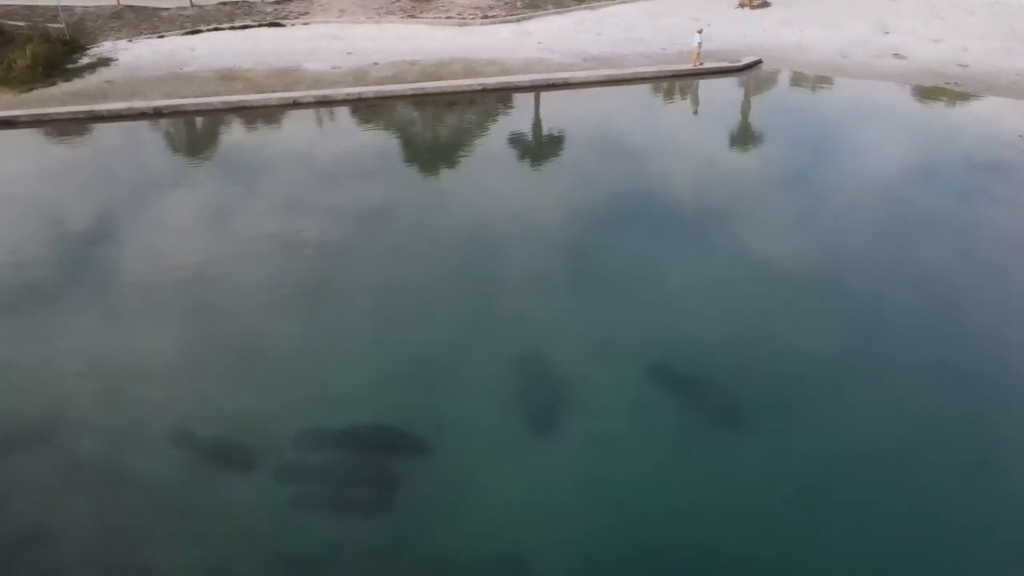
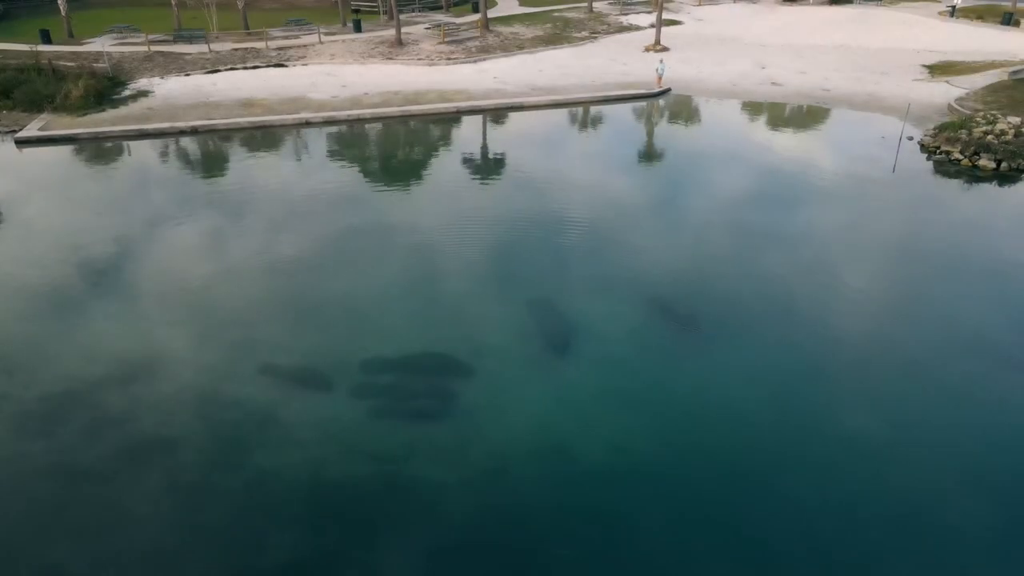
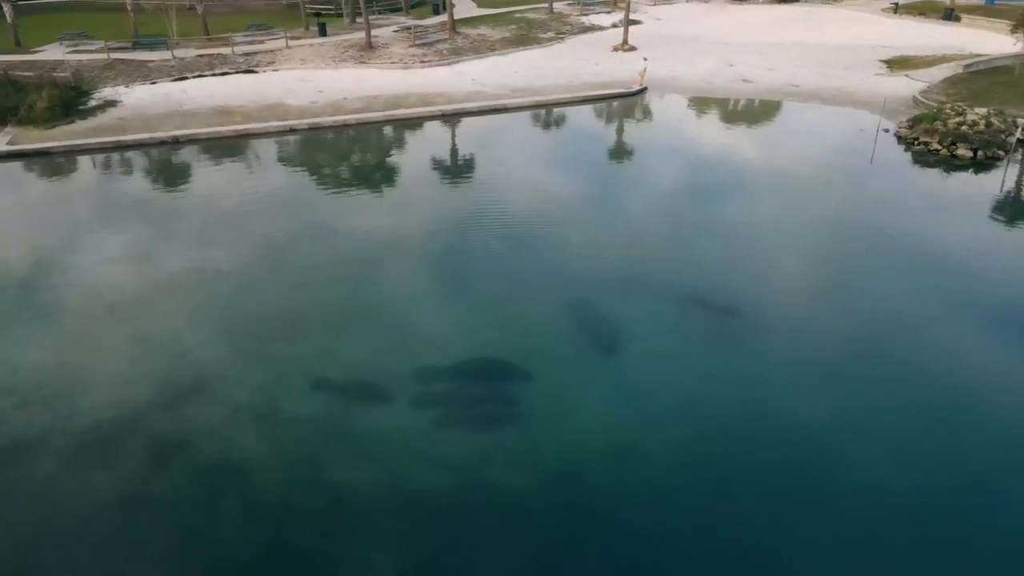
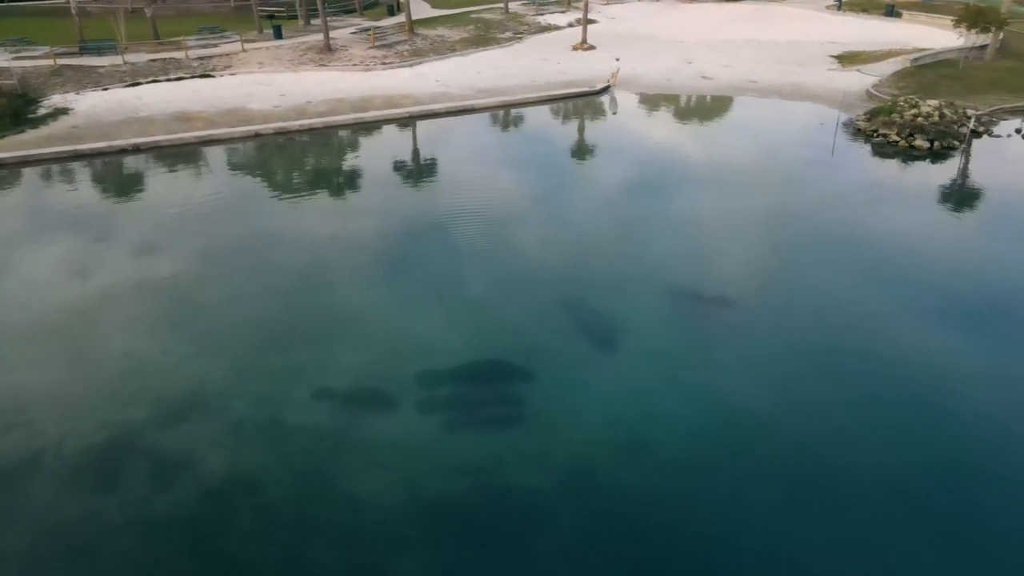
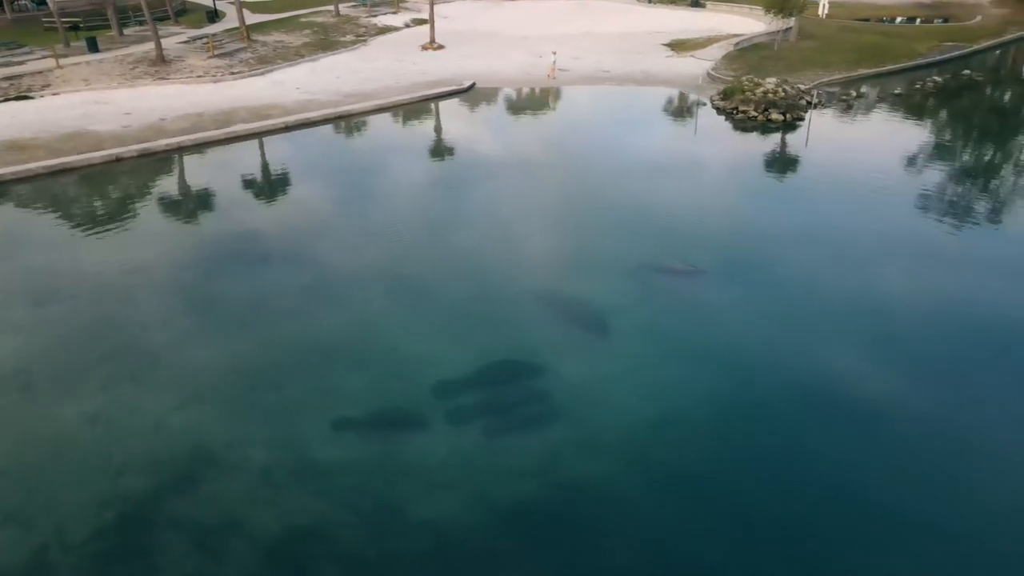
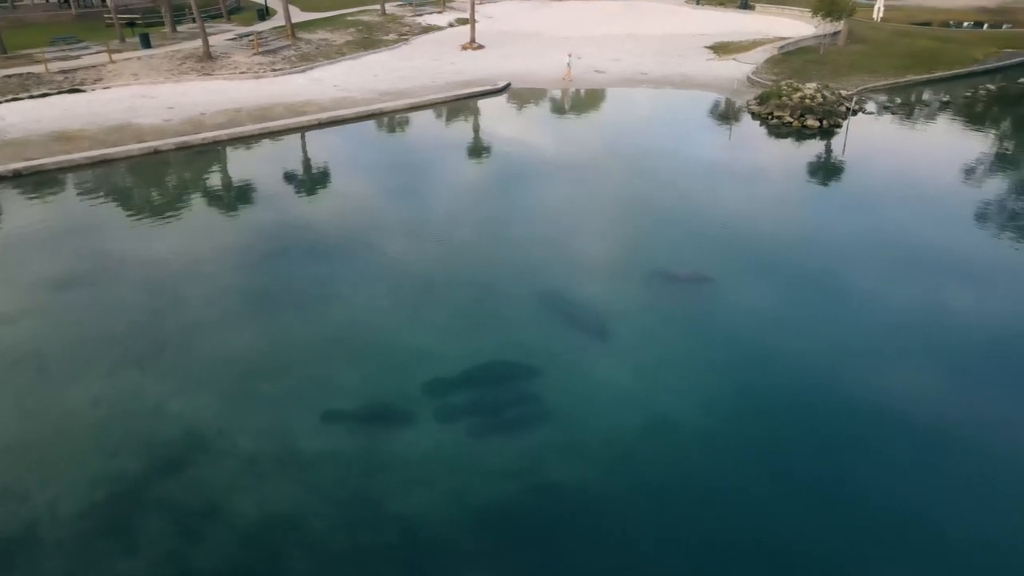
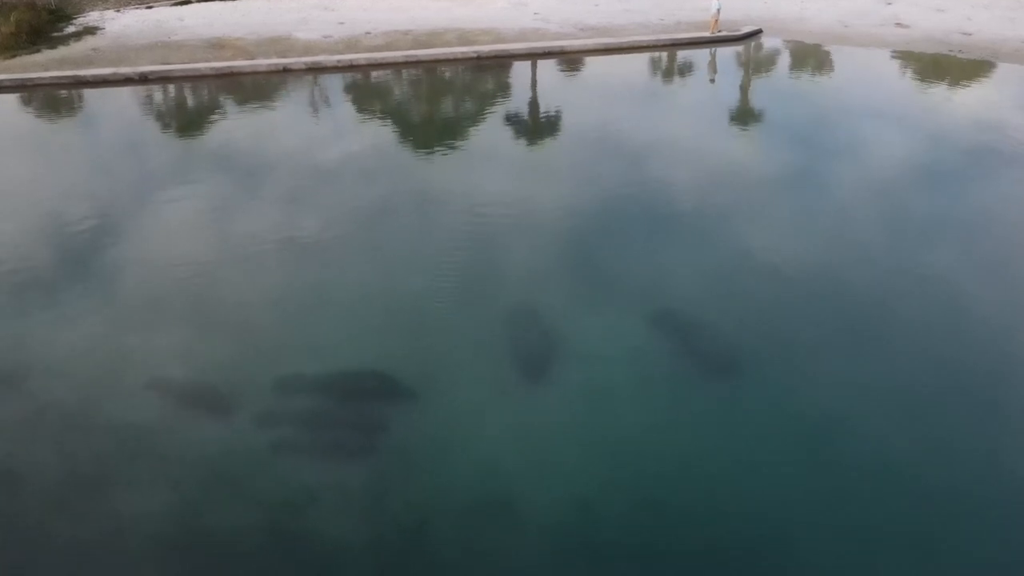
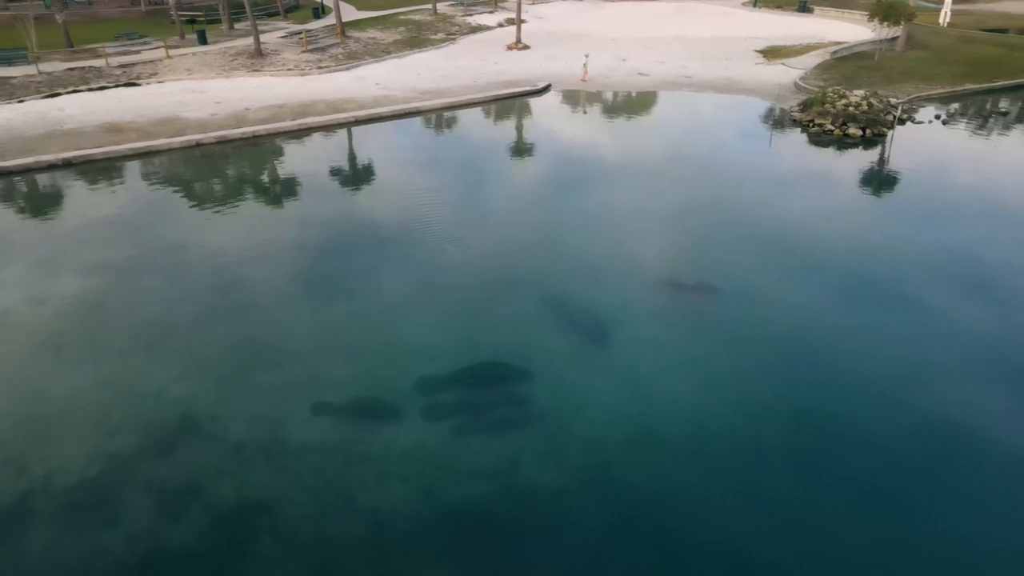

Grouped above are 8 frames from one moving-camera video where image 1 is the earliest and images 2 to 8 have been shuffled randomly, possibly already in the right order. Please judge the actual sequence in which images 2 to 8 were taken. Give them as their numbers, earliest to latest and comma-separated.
7, 2, 3, 4, 8, 6, 5
